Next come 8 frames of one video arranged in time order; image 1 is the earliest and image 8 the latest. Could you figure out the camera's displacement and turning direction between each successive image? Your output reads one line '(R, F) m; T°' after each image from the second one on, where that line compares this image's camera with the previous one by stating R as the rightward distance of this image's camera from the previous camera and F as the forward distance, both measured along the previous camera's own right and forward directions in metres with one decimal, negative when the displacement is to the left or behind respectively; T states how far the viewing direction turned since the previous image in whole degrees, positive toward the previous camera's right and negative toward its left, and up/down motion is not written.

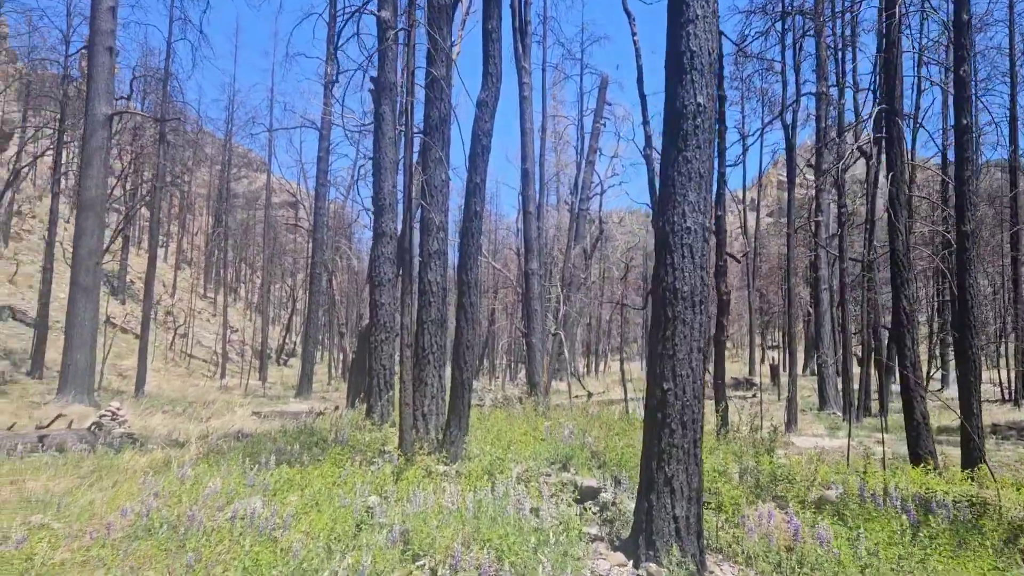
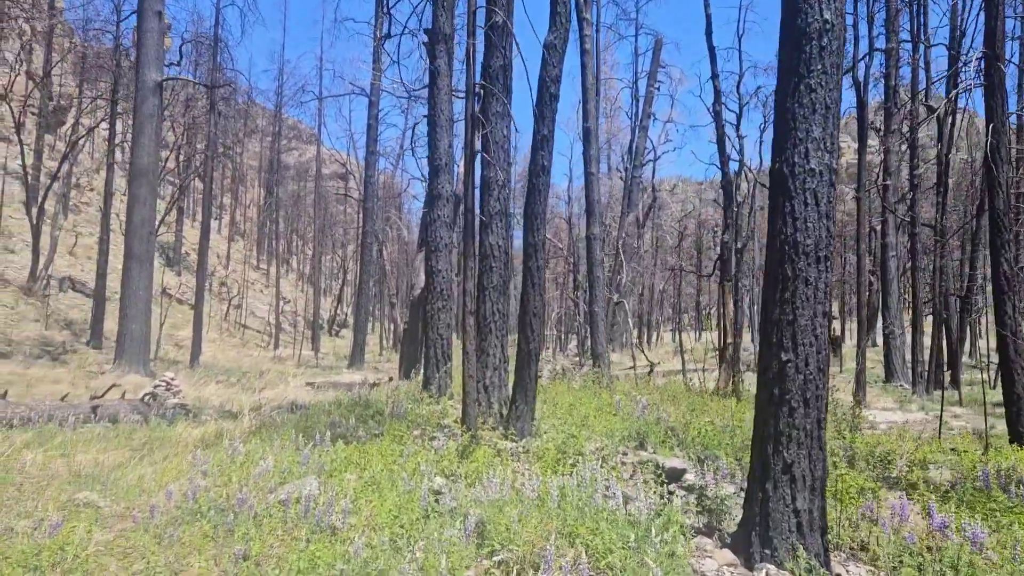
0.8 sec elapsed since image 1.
(-0.1, +0.4) m; -3°
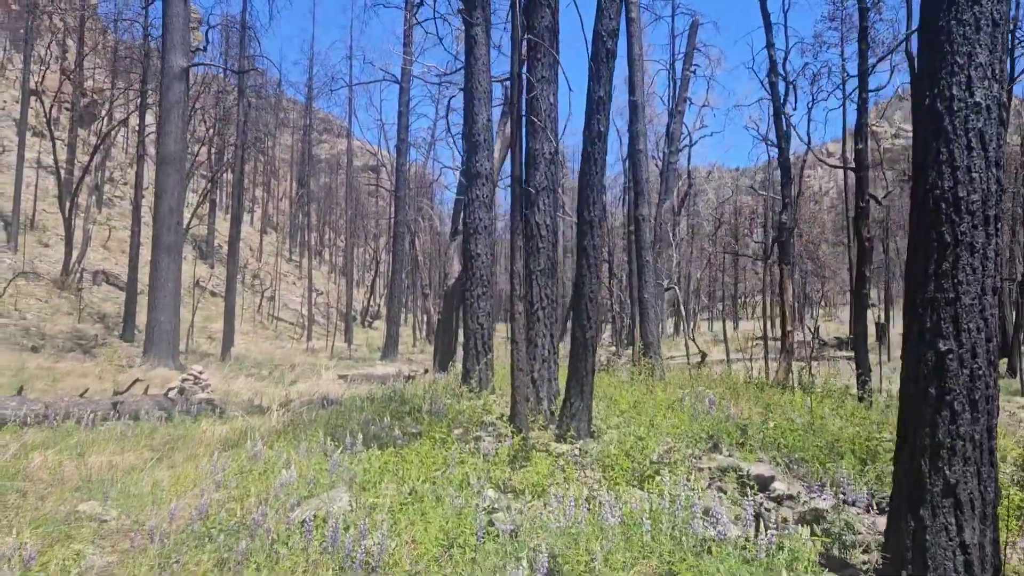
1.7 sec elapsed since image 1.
(-0.1, +0.5) m; -2°
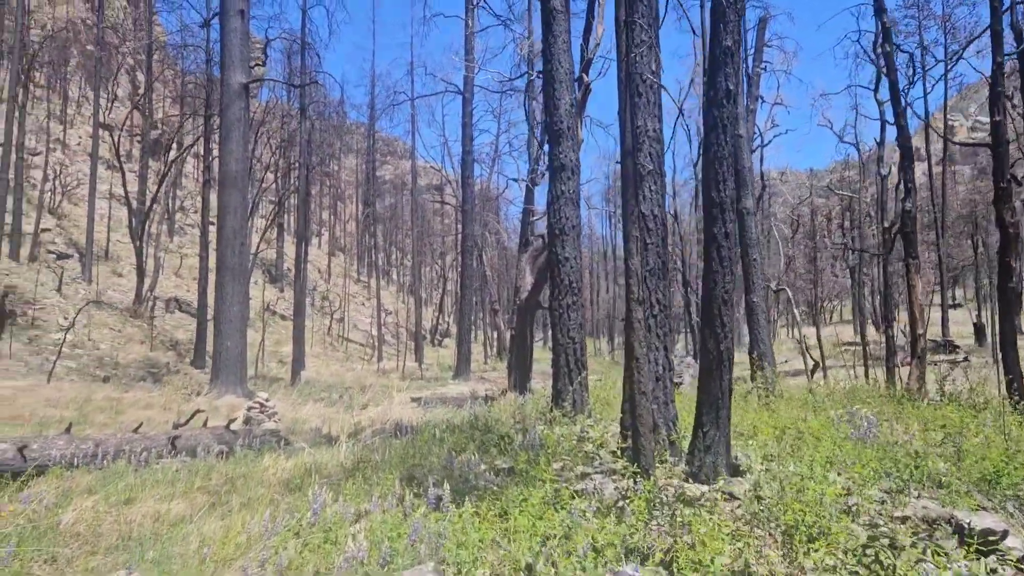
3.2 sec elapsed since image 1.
(-0.2, +0.7) m; -5°
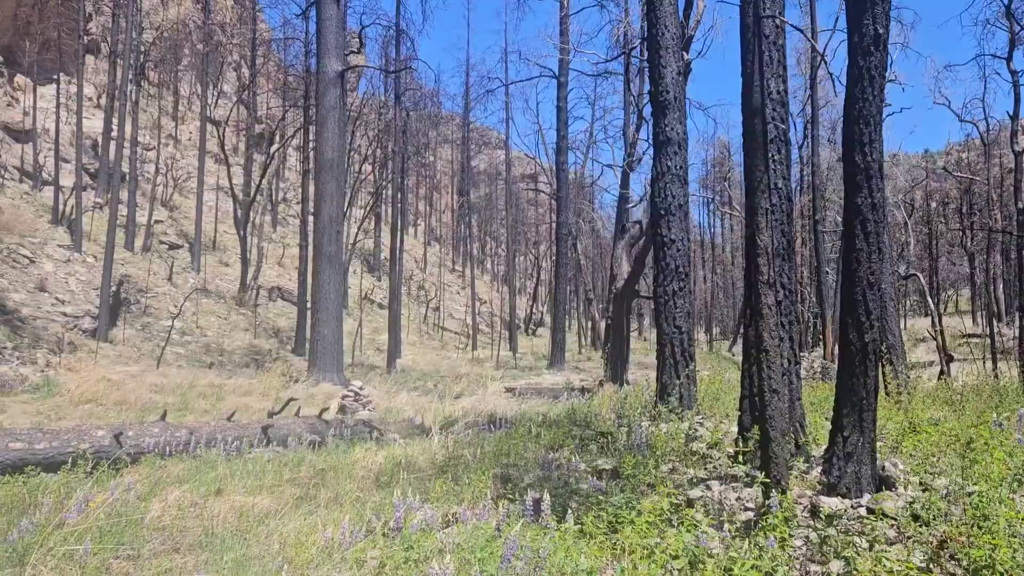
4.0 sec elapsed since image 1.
(0.0, +0.3) m; -6°
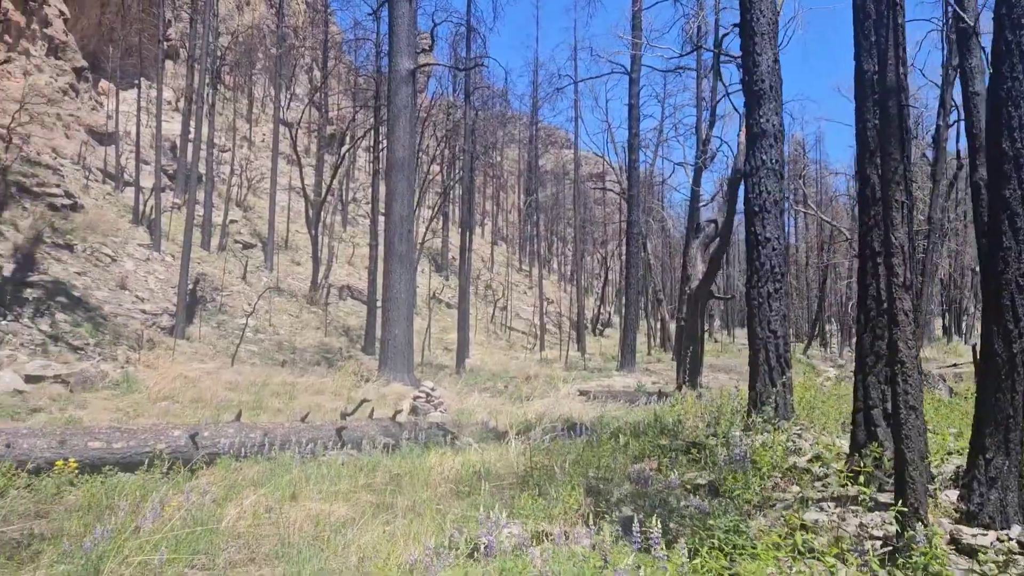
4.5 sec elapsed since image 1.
(-0.1, +0.2) m; -4°
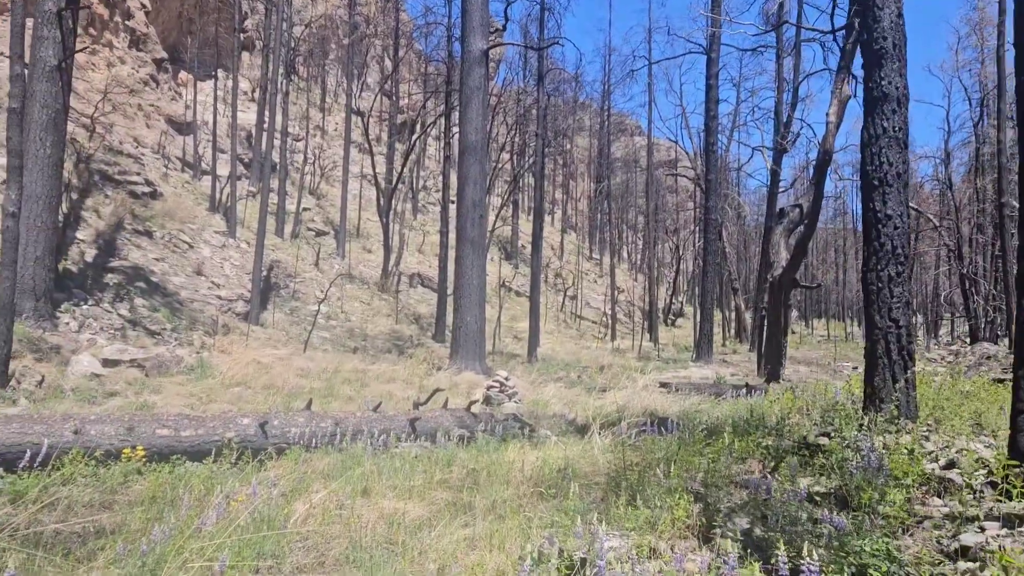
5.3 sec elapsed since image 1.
(-0.1, +0.3) m; -5°
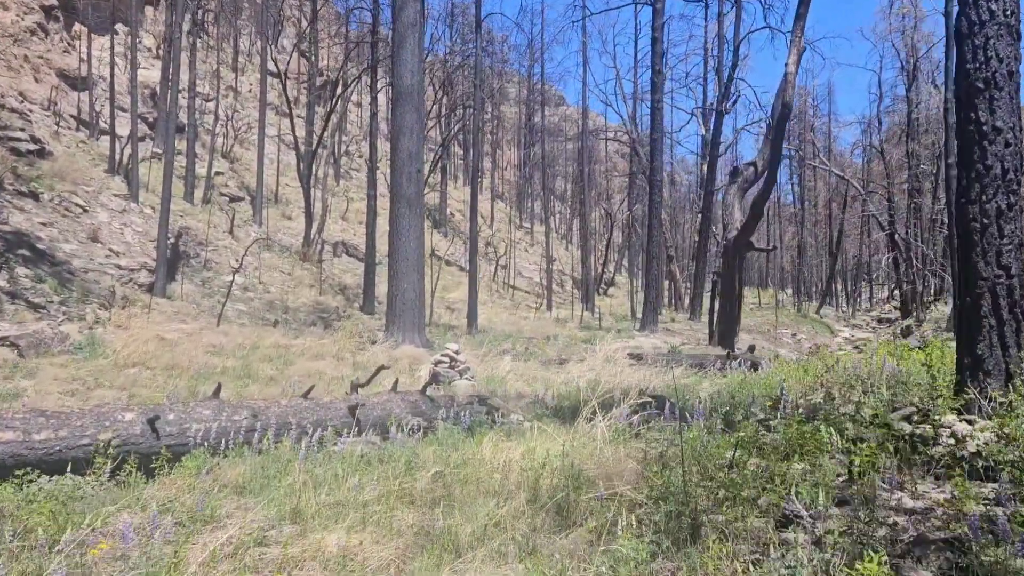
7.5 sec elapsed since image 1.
(-0.2, +1.1) m; +5°
